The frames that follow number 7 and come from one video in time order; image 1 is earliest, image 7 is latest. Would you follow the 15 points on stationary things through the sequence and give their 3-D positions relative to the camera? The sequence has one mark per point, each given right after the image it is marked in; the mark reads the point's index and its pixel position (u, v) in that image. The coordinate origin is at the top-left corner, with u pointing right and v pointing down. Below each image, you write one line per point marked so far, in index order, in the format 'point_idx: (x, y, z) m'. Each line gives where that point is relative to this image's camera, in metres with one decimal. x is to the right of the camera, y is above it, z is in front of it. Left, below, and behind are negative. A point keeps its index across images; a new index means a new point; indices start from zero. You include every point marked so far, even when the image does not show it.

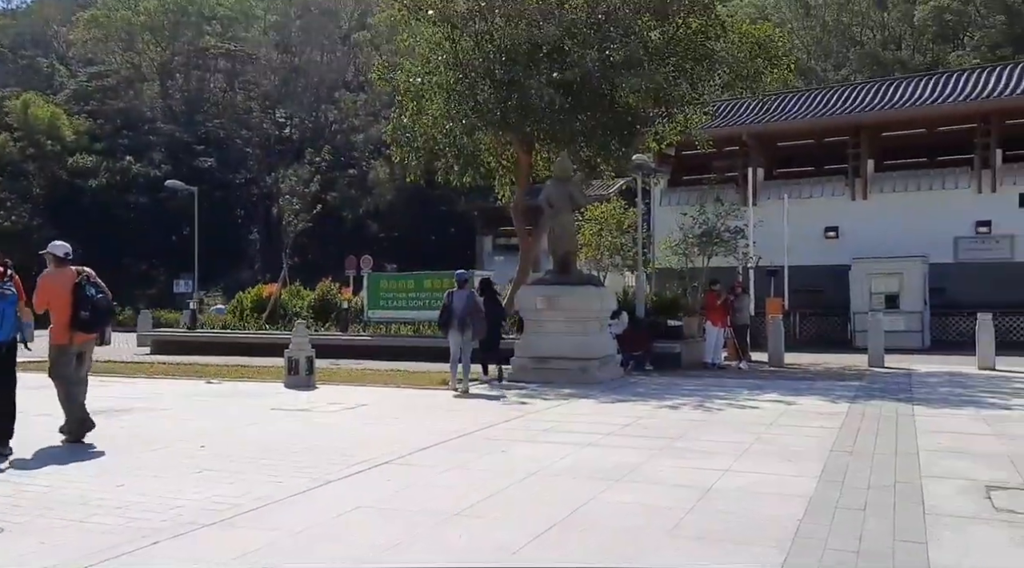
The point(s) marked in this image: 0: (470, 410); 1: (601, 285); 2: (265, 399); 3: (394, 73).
0: (-0.6, -1.5, +11.3) m
1: (+1.3, 0.0, +14.8) m
2: (-3.4, -1.6, +12.7) m
3: (-2.6, +4.5, +20.2) m
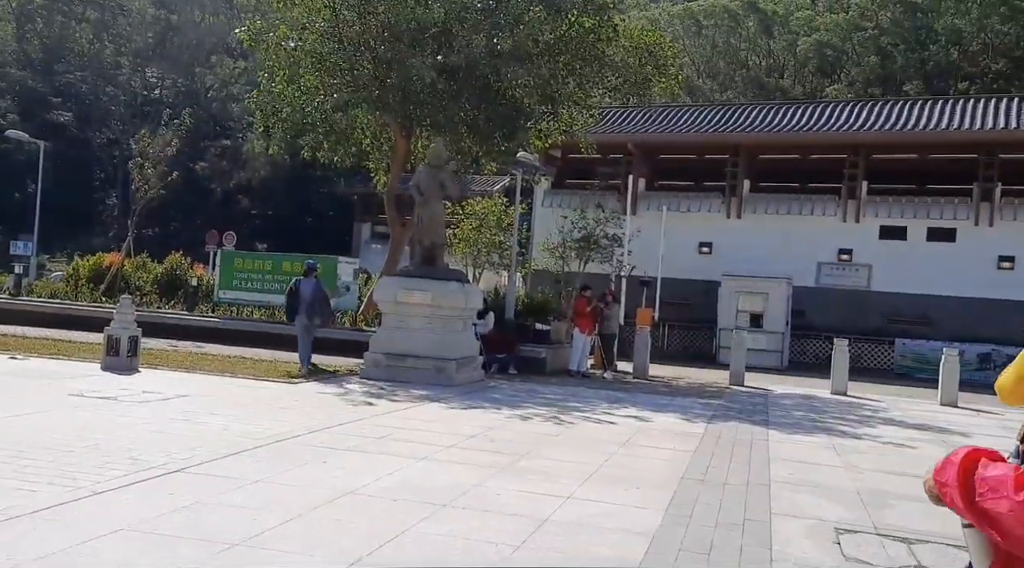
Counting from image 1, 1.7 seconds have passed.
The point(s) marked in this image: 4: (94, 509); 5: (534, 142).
0: (-2.3, -1.4, +10.4) m
1: (-0.7, 0.0, +14.1) m
2: (-5.2, -1.2, +11.4) m
3: (-4.9, +4.9, +19.0) m
4: (-2.7, -1.5, +6.4) m
5: (+0.4, +2.9, +19.1) m
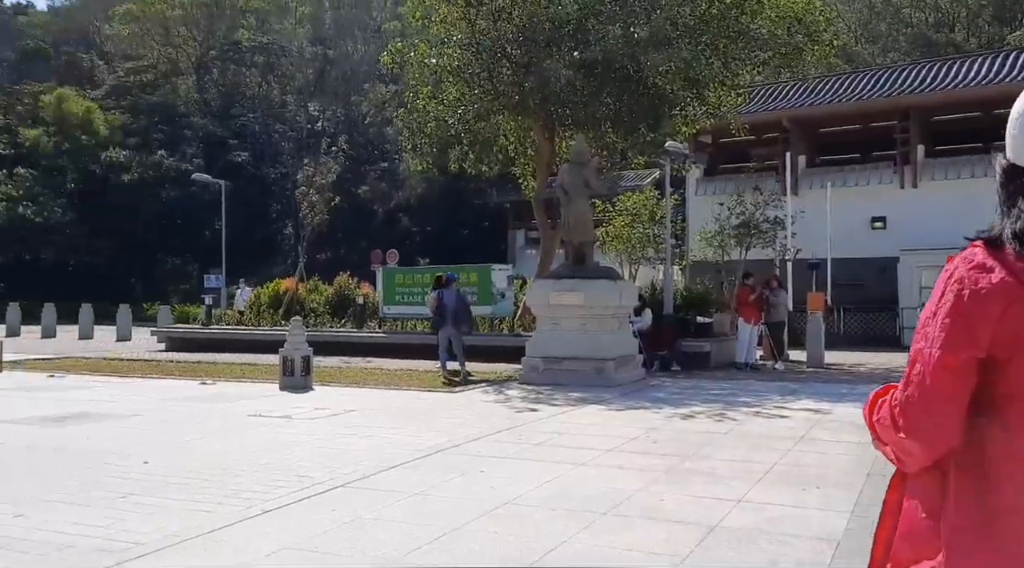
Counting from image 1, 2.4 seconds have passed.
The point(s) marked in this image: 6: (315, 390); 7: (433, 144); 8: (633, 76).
0: (-0.5, -1.5, +10.4) m
1: (+1.5, +0.1, +13.7) m
2: (-3.3, -1.6, +11.9) m
3: (-2.1, +4.6, +19.3) m
4: (-1.7, -1.6, +6.4) m
5: (+3.3, +3.0, +18.5) m
6: (-2.9, -1.5, +13.9) m
7: (-1.6, +2.9, +19.6) m
8: (+2.1, +3.6, +16.5) m
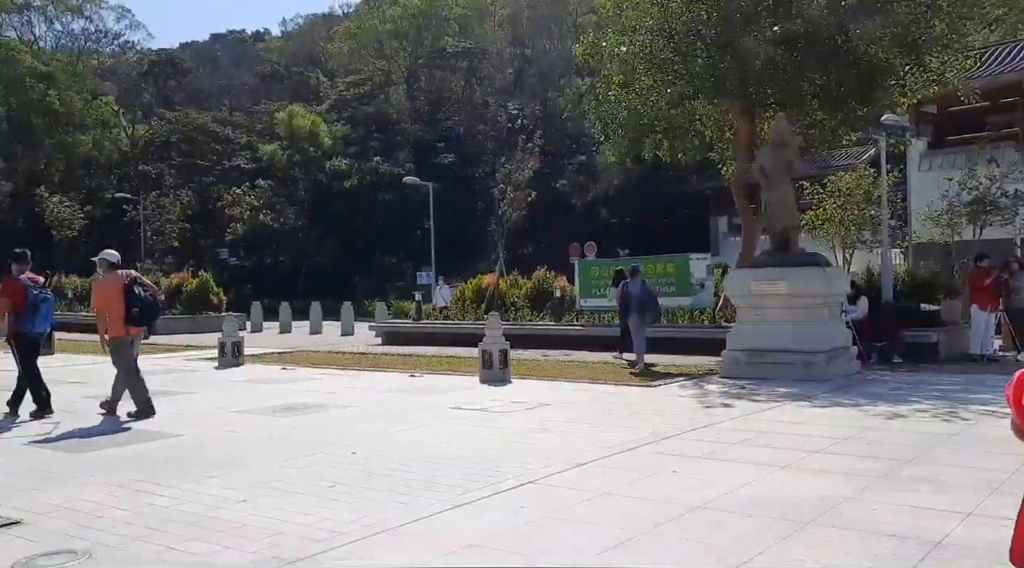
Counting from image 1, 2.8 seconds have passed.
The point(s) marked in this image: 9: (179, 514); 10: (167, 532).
0: (+1.5, -1.4, +9.9) m
1: (+4.2, +0.2, +12.7) m
2: (-0.8, -1.5, +12.0) m
3: (+1.8, +4.8, +19.0) m
4: (-0.5, -1.6, +6.4) m
5: (+6.9, +3.3, +17.0) m
6: (0.0, -1.5, +13.9) m
7: (+2.4, +3.0, +19.2) m
8: (+5.3, +3.8, +15.3) m
9: (-2.4, -1.7, +7.0) m
10: (-2.3, -1.7, +6.5) m
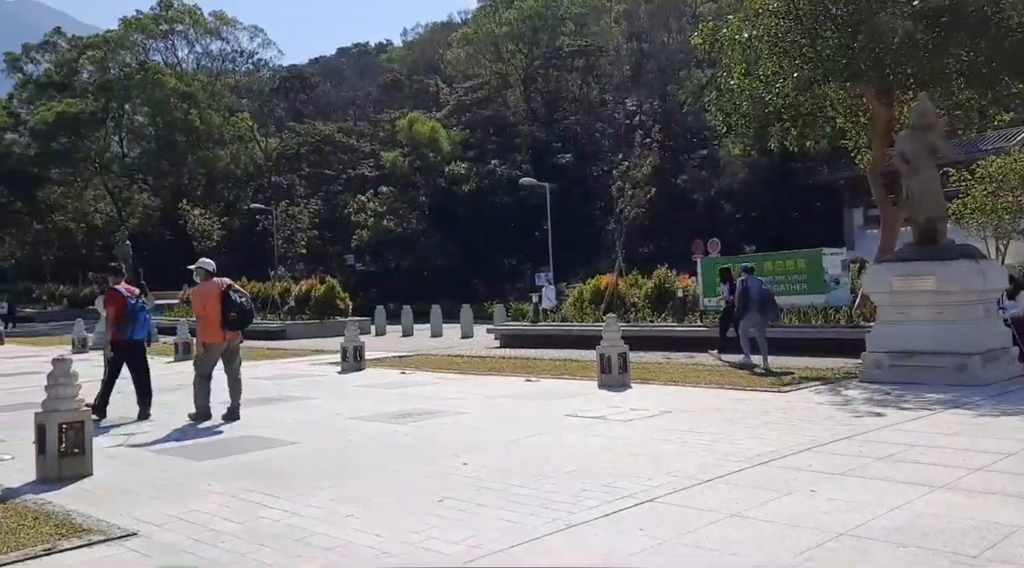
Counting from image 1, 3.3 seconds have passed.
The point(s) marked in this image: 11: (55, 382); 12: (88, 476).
0: (+2.7, -1.3, +9.1) m
1: (+5.7, +0.3, +11.6) m
2: (+0.6, -1.5, +11.5) m
3: (+4.0, +4.8, +18.1) m
4: (+0.3, -1.6, +5.8) m
5: (+8.9, +3.4, +15.4) m
6: (+1.7, -1.5, +13.3) m
7: (+4.6, +3.0, +18.2) m
8: (+7.0, +3.9, +14.0) m
9: (-1.6, -1.7, +6.7) m
10: (-1.6, -1.7, +6.2) m
11: (-4.5, -1.0, +9.4) m
12: (-4.2, -1.9, +9.4) m
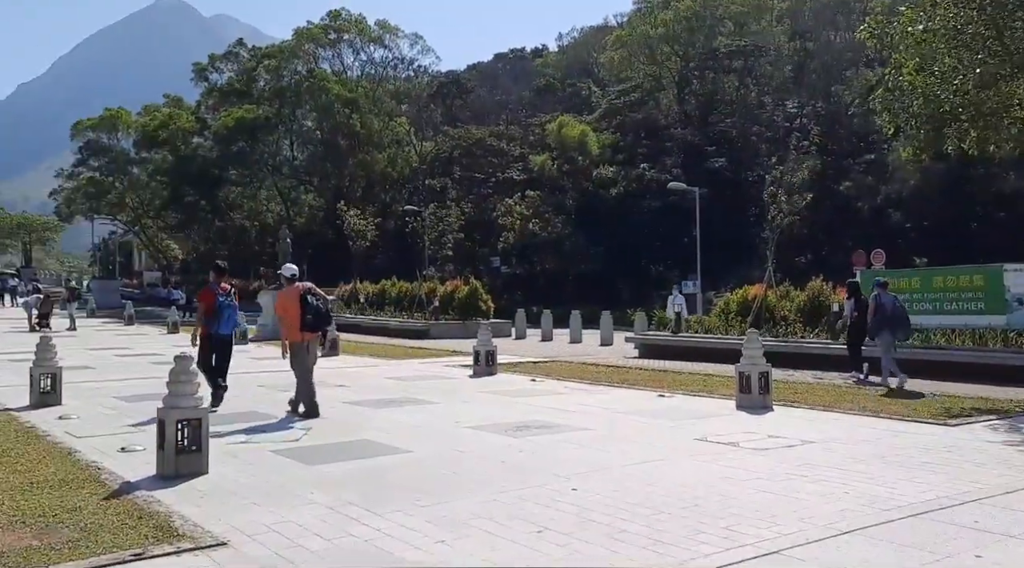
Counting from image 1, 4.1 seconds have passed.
0: (+3.7, -1.5, +7.9) m
1: (+7.1, 0.0, +9.9) m
2: (+2.0, -1.7, +10.6) m
3: (+6.6, +4.5, +16.6) m
4: (+0.8, -1.7, +5.1) m
5: (+10.9, +3.0, +13.2) m
6: (+3.4, -1.6, +12.2) m
7: (+7.2, +2.8, +16.6) m
8: (+8.9, +3.6, +12.1) m
9: (-0.9, -1.7, +6.2) m
10: (-1.0, -1.7, +5.8) m
11: (-3.3, -0.9, +9.3) m
12: (-3.0, -1.8, +9.3) m
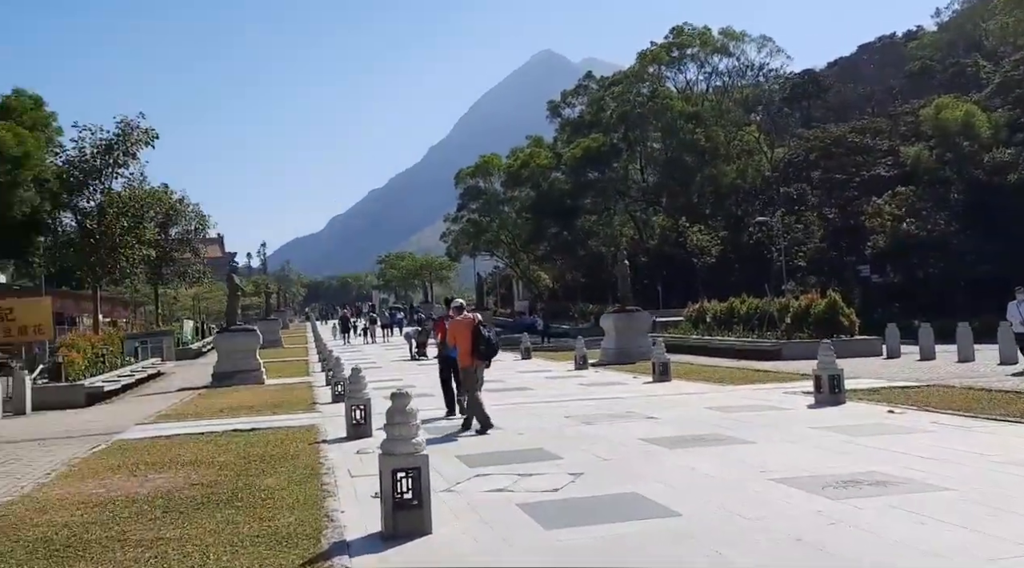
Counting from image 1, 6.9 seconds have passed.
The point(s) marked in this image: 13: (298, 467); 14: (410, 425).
0: (+5.0, -1.3, +3.9) m
1: (+8.8, +0.4, +4.5) m
2: (+4.5, -1.6, +7.0) m
3: (+10.7, +4.7, +11.0) m
4: (+1.2, -1.6, +2.3) m
5: (+13.5, +3.5, +6.2) m
6: (+6.3, -1.5, +8.0) m
7: (+11.3, +3.0, +10.8) m
8: (+11.2, +4.0, +5.9) m
9: (+0.1, -1.7, +4.0) m
10: (-0.1, -1.7, +3.6) m
11: (-1.0, -1.1, +7.8) m
12: (-0.7, -2.0, +7.7) m
13: (-2.8, -2.4, +12.3) m
14: (-0.8, -1.1, +7.8) m
